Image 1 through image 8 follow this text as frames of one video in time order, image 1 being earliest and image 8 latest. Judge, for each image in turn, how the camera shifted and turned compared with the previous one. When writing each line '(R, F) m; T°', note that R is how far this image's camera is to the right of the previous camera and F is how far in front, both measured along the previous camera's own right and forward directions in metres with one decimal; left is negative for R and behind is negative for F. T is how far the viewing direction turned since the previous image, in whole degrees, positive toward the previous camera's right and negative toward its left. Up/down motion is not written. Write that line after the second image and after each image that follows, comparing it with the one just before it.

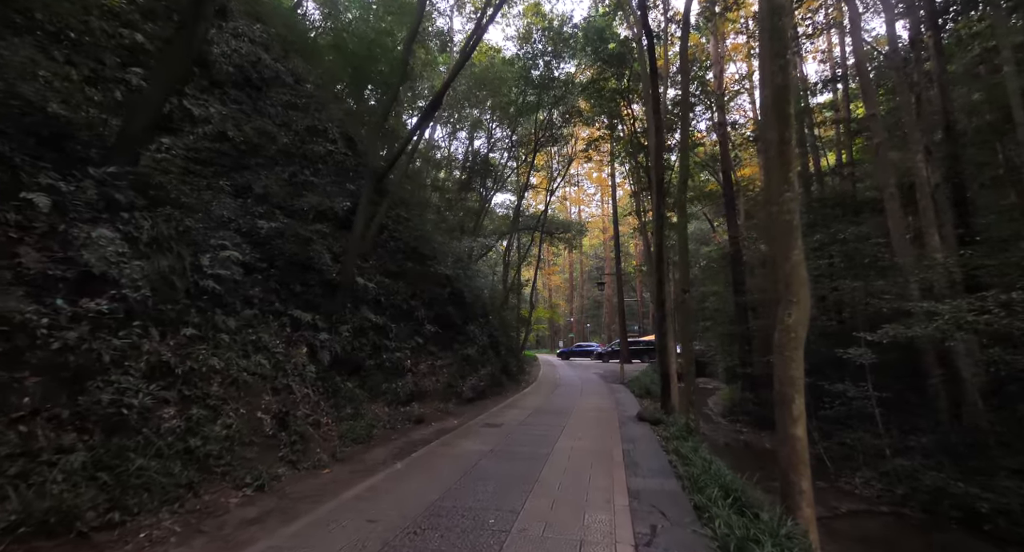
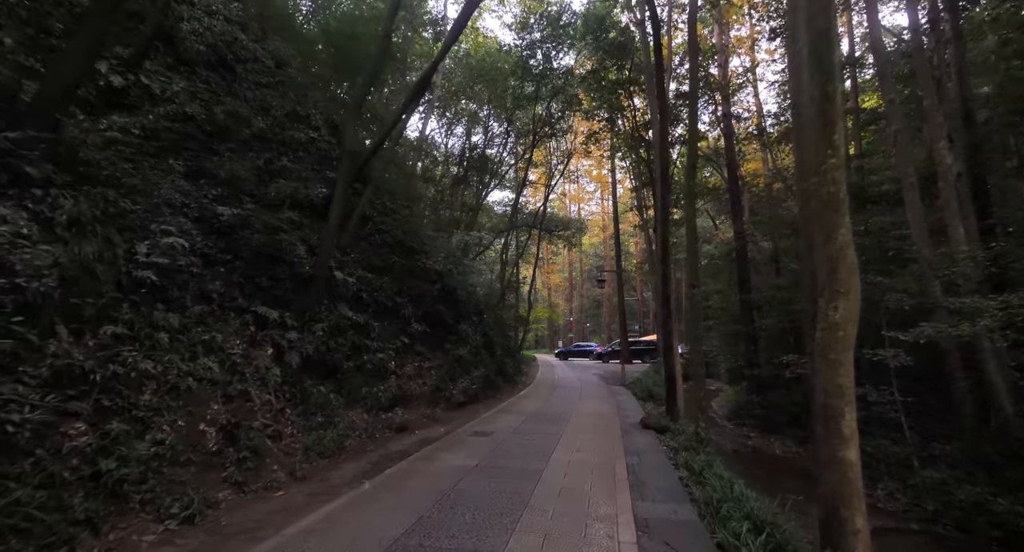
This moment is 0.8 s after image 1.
(+0.1, +0.8) m; 0°
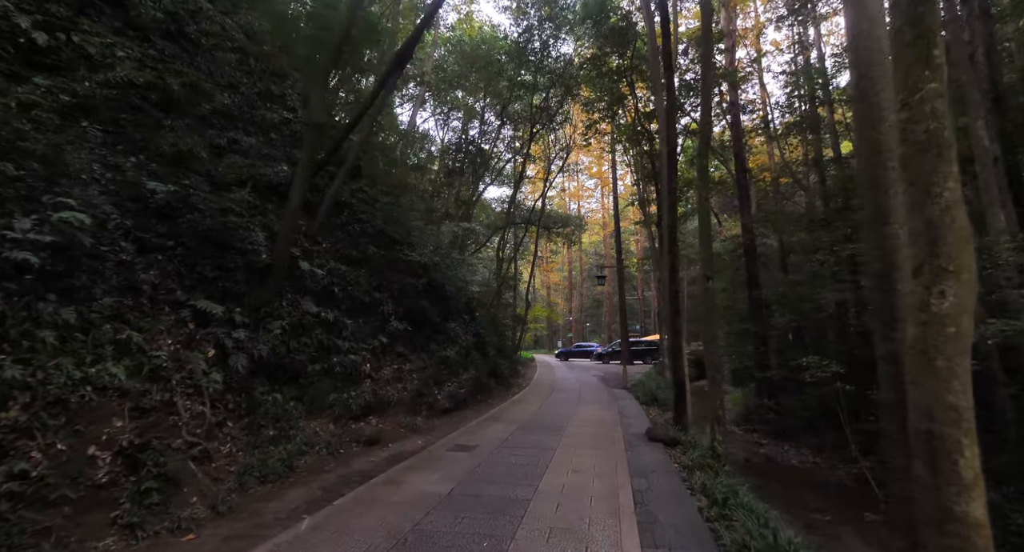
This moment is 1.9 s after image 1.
(+0.2, +1.0) m; 0°
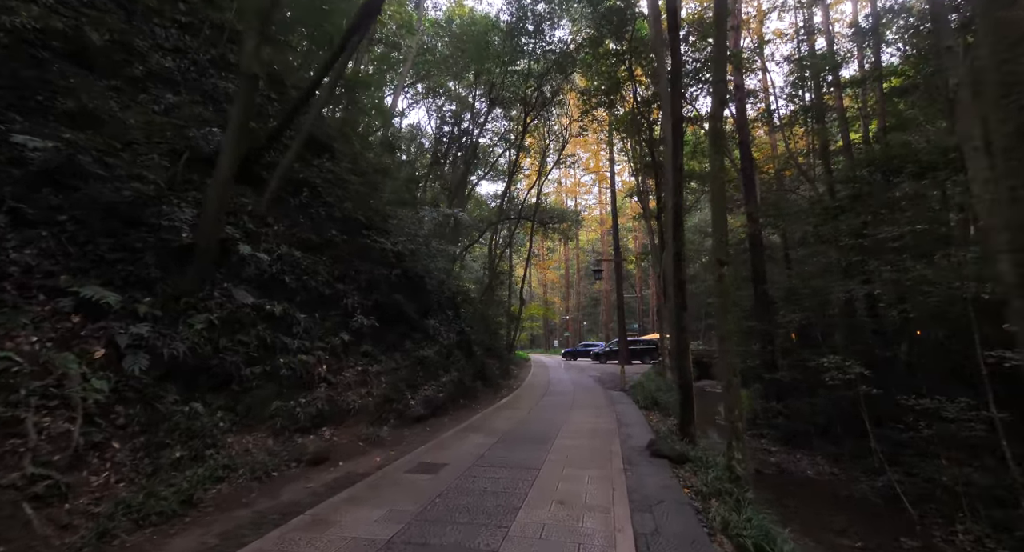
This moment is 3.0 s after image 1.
(+0.3, +1.1) m; 0°
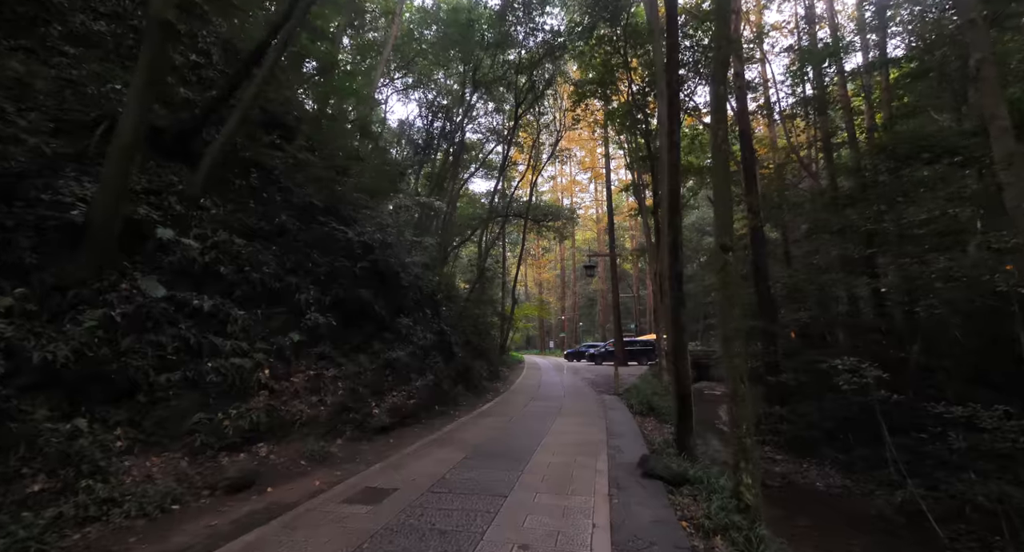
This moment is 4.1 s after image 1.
(+0.4, +0.9) m; 0°
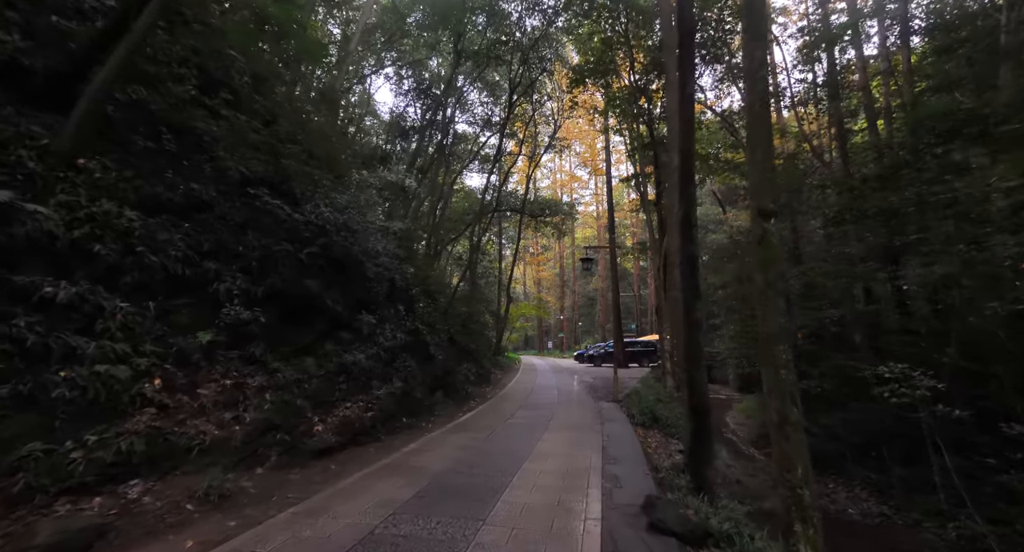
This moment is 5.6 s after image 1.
(+0.4, +1.4) m; 0°
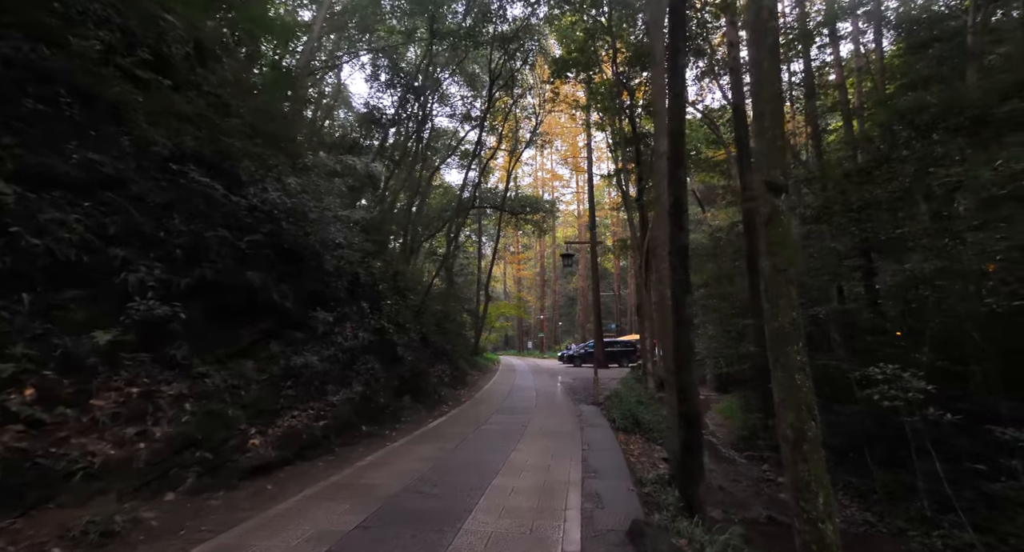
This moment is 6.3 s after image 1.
(+0.1, +0.7) m; +2°
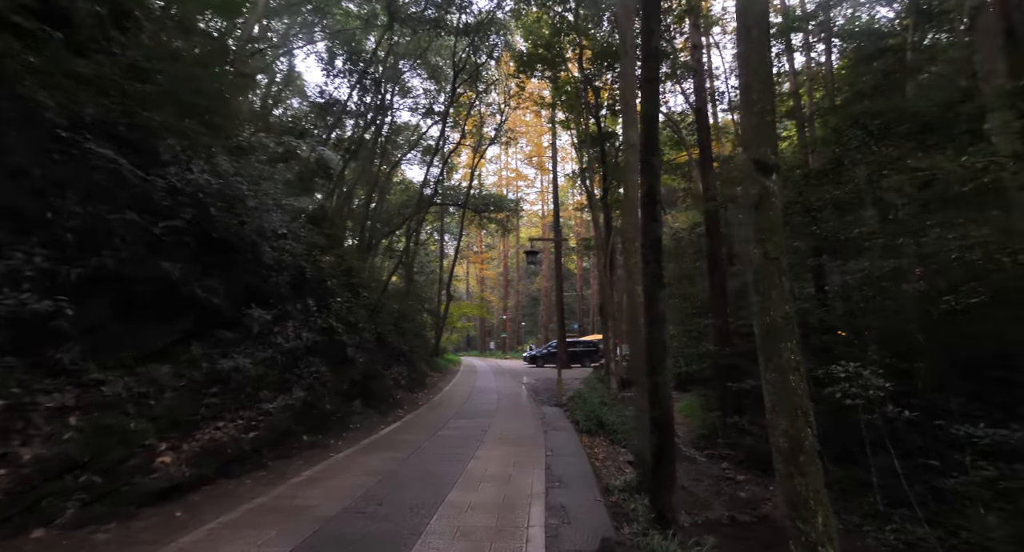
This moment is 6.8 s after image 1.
(+0.1, +0.5) m; +5°
